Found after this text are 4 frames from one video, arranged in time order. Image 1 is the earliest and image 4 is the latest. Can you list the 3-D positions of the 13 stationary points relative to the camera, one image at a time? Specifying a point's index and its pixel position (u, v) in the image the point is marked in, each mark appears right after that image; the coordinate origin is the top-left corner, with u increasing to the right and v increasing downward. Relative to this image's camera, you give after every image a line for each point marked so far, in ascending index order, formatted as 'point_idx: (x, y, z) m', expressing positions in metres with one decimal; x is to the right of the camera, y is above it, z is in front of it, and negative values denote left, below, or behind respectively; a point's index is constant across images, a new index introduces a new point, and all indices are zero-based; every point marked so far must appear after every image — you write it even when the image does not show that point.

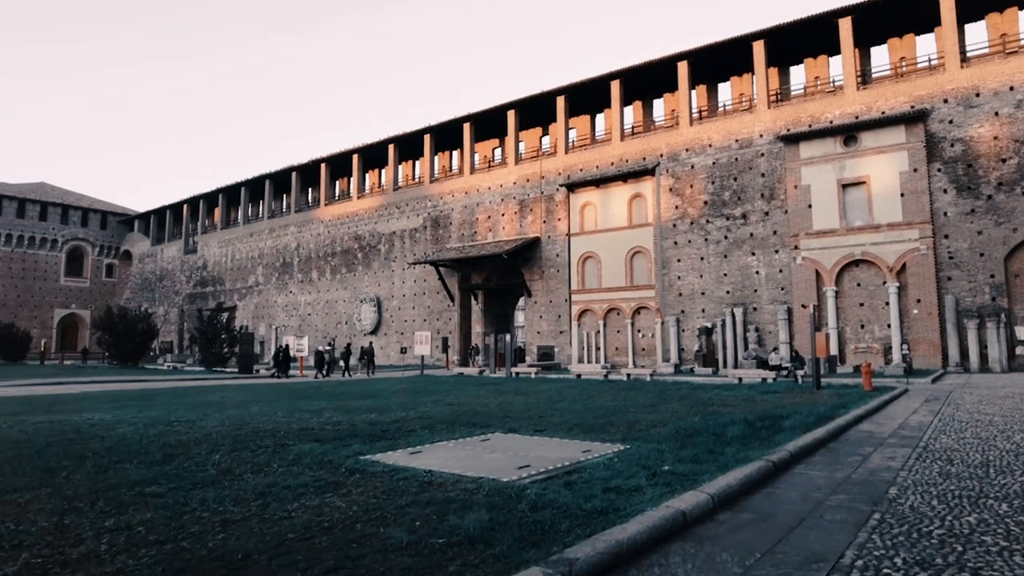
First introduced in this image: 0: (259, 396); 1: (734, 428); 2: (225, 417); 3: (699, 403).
0: (-4.3, -1.9, +10.4) m
1: (+2.2, -1.4, +6.1) m
2: (-3.1, -1.4, +6.6) m
3: (+2.8, -1.7, +9.0) m
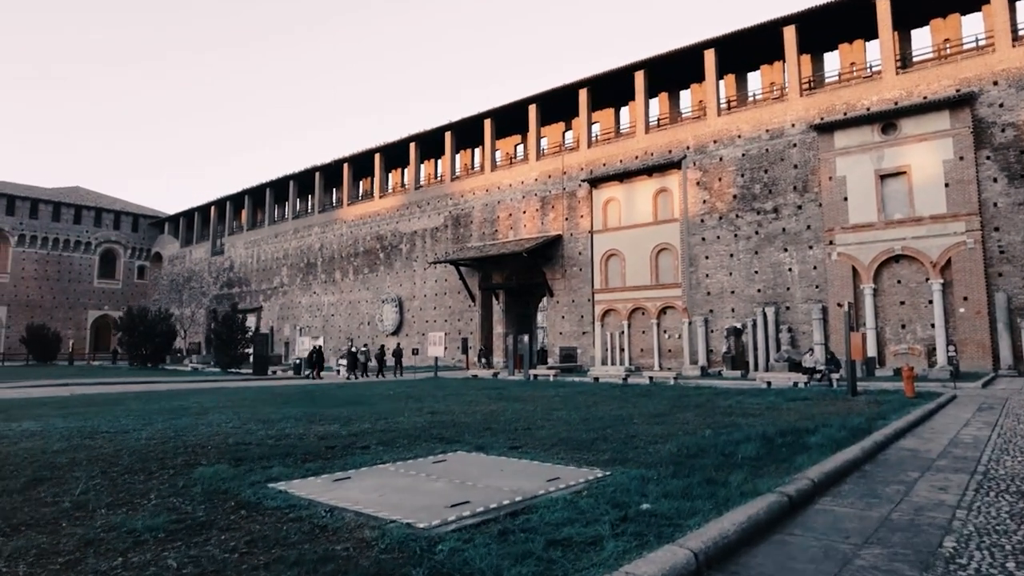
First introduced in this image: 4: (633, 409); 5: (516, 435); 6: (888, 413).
0: (-4.3, -1.8, +9.7) m
1: (+2.0, -1.3, +5.1) m
2: (-3.3, -1.4, +5.9) m
3: (+2.7, -1.6, +8.0) m
4: (+1.7, -1.7, +8.4) m
5: (+0.1, -1.4, +5.9) m
6: (+4.9, -1.6, +7.9) m
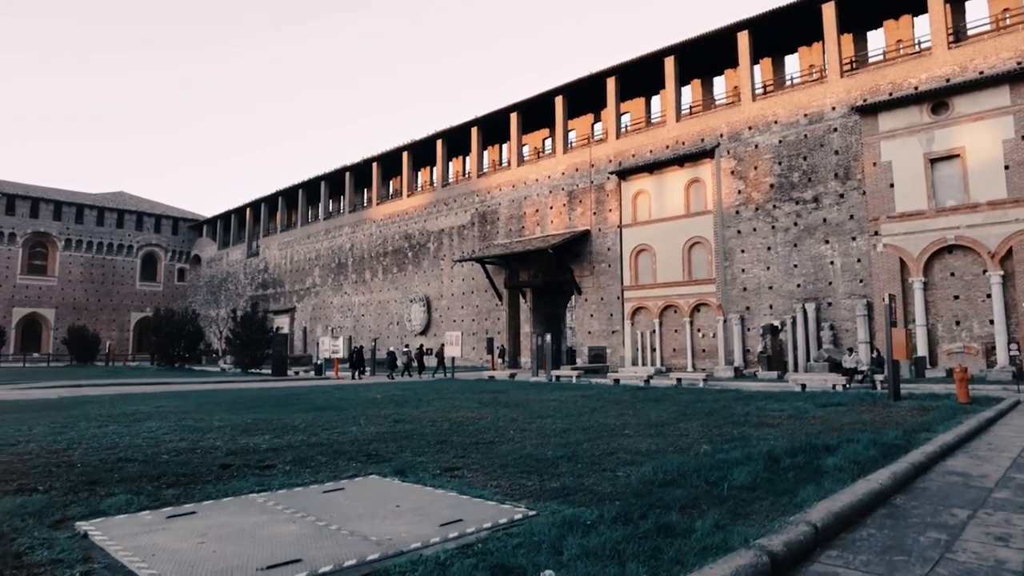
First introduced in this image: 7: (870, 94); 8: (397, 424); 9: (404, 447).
0: (-4.4, -1.7, +9.1) m
1: (+1.5, -1.2, +4.1) m
2: (-3.7, -1.3, +5.2) m
3: (+2.4, -1.5, +6.9) m
4: (+1.4, -1.6, +7.4) m
5: (-0.3, -1.3, +4.9) m
6: (+4.6, -1.5, +6.6) m
7: (+11.0, +6.0, +18.7) m
8: (-1.2, -1.5, +6.5) m
9: (-0.9, -1.3, +5.0) m
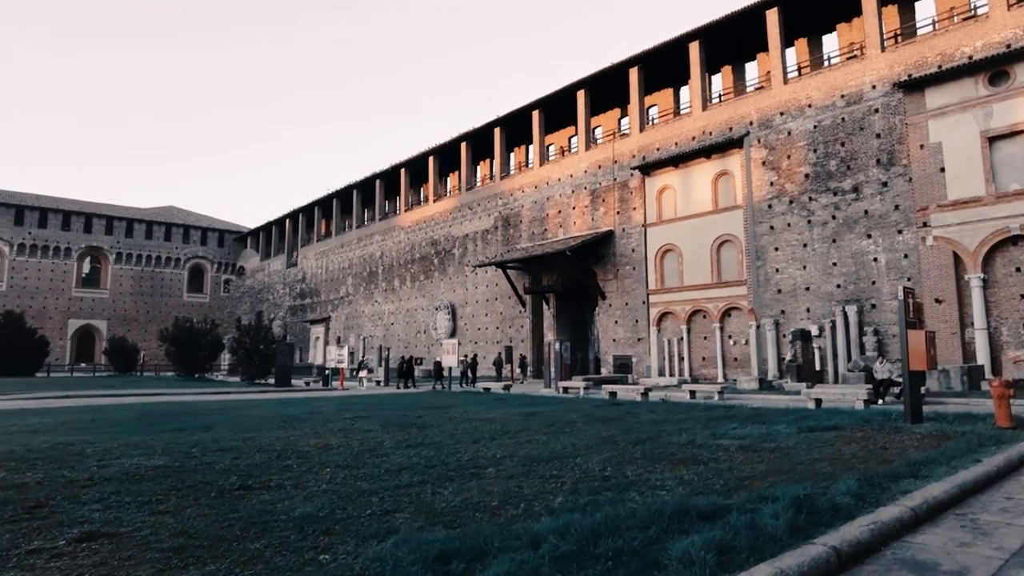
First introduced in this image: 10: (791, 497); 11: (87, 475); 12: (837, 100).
0: (-5.5, -1.7, +7.9) m
1: (0.0, -1.1, +2.4) m
2: (-5.1, -1.2, +4.0) m
3: (+1.1, -1.4, +5.1) m
4: (+0.2, -1.5, +5.7) m
5: (-1.8, -1.2, +3.4) m
6: (+3.3, -1.3, +4.7) m
7: (+10.7, +6.1, +16.3) m
8: (-2.5, -1.4, +5.1) m
9: (-2.3, -1.2, +3.6) m
10: (+1.6, -1.2, +3.5) m
11: (-2.9, -1.3, +4.2) m
12: (+9.3, +5.7, +17.9) m
